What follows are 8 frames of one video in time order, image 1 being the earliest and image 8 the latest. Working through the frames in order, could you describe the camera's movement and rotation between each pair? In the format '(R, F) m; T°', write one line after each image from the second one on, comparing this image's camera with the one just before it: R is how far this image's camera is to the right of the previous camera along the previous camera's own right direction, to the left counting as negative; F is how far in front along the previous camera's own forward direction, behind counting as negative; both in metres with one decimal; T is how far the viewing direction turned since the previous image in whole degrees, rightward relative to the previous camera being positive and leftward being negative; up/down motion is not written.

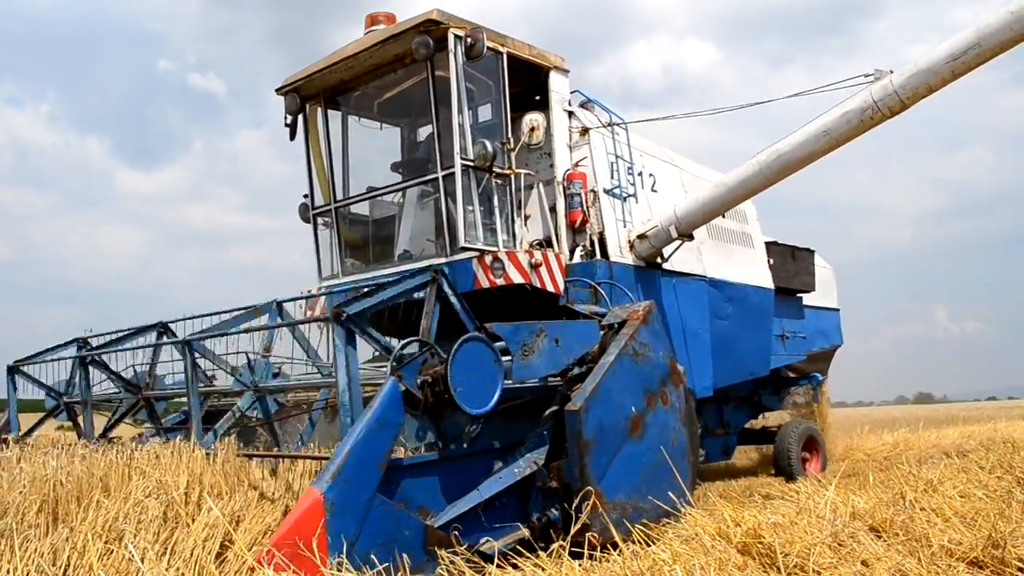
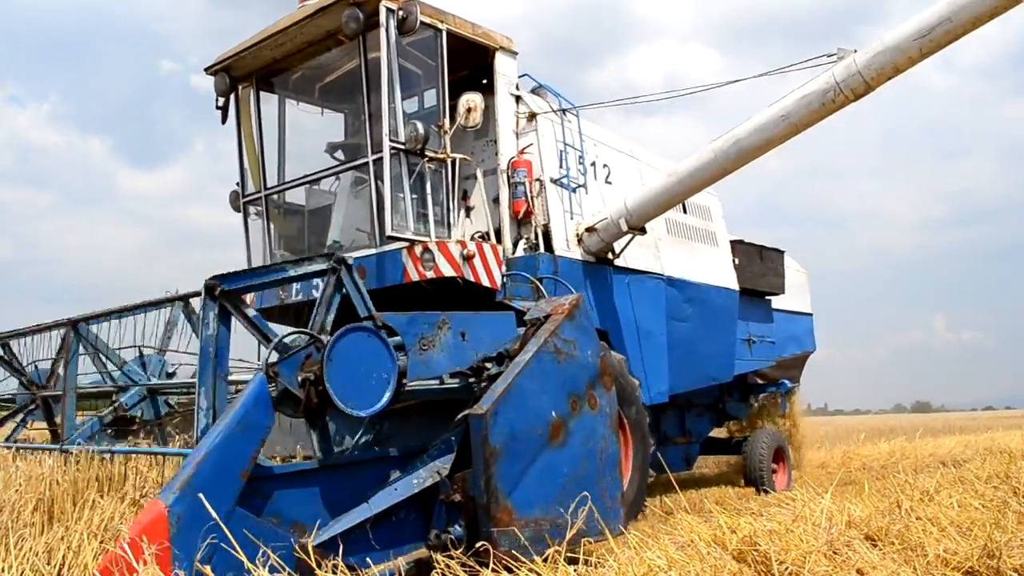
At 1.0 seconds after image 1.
(+0.4, +0.5) m; 0°
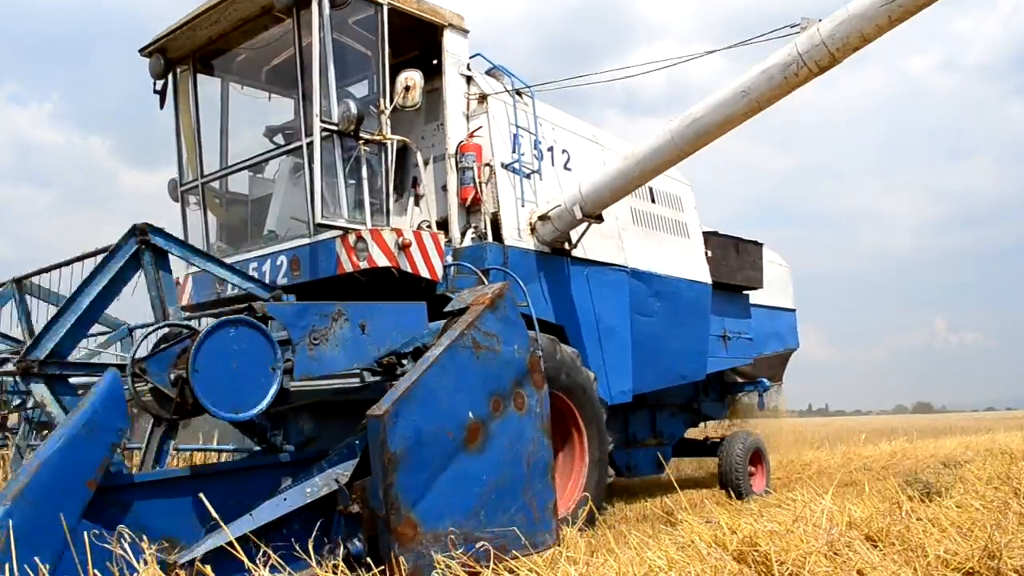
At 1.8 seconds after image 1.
(+0.3, +0.4) m; 0°
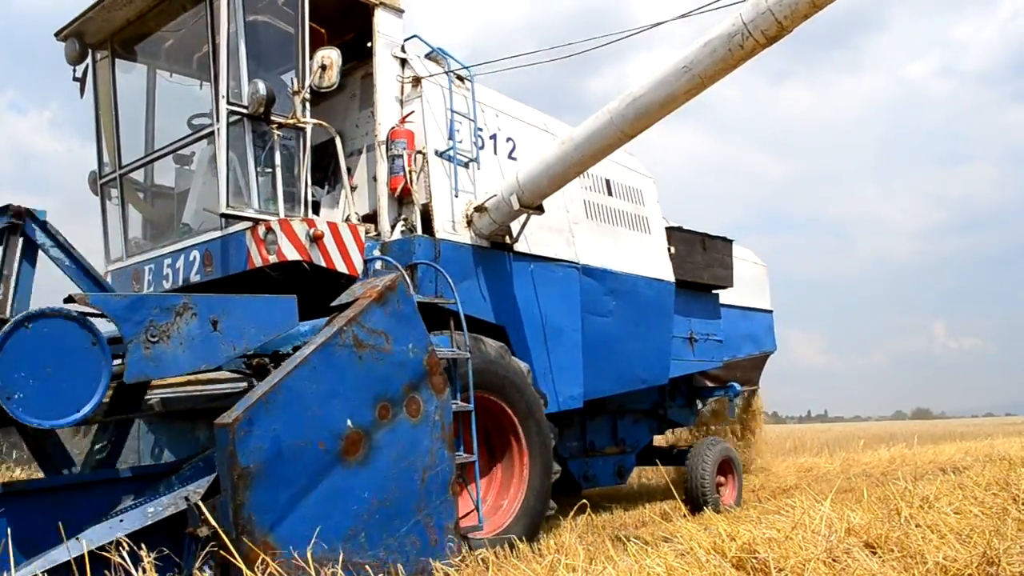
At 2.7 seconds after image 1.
(+0.4, +0.4) m; 0°
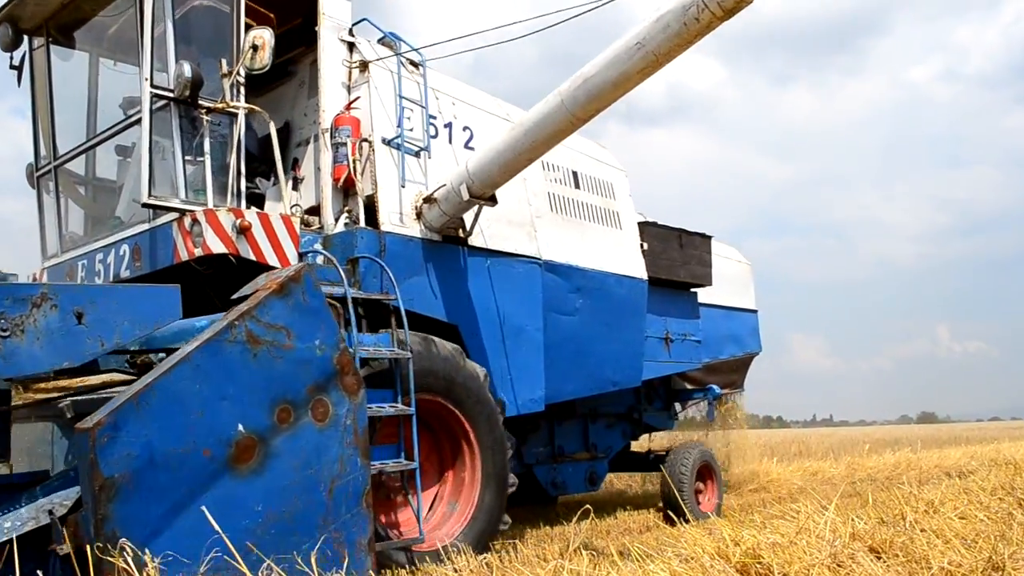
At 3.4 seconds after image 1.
(+0.3, +0.3) m; 0°
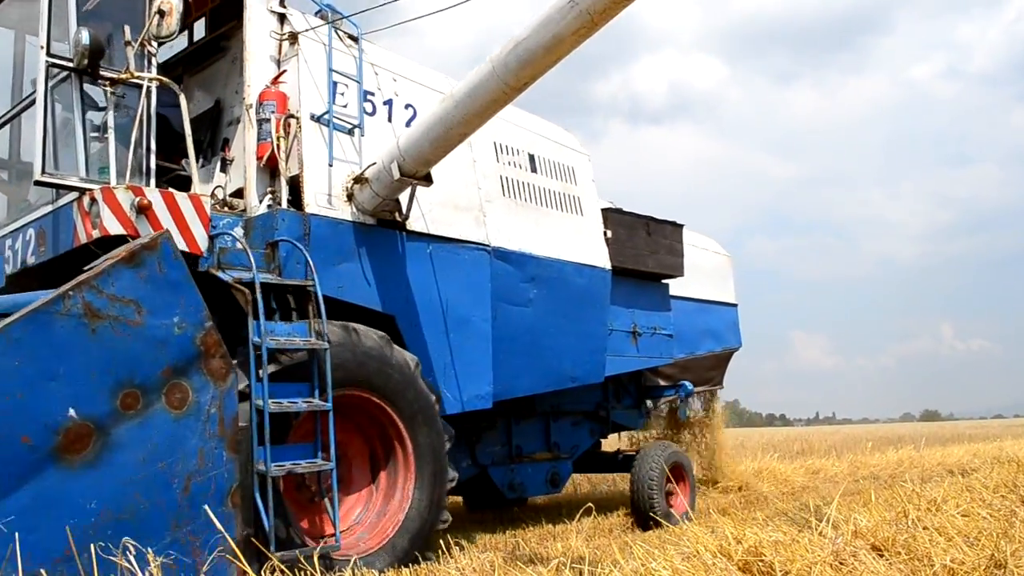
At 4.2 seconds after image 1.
(+0.3, +0.4) m; 0°
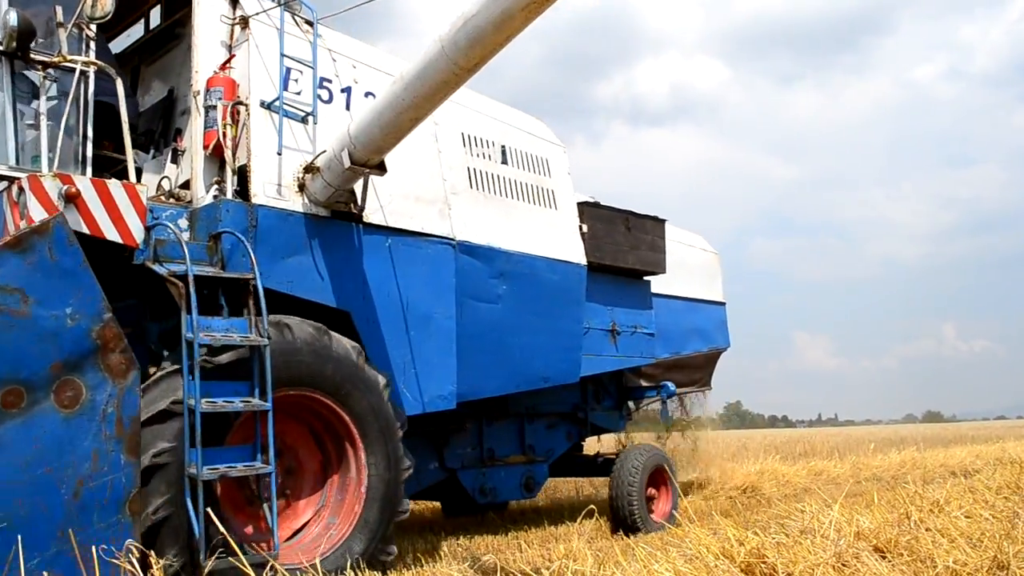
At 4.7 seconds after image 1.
(+0.2, +0.2) m; 0°
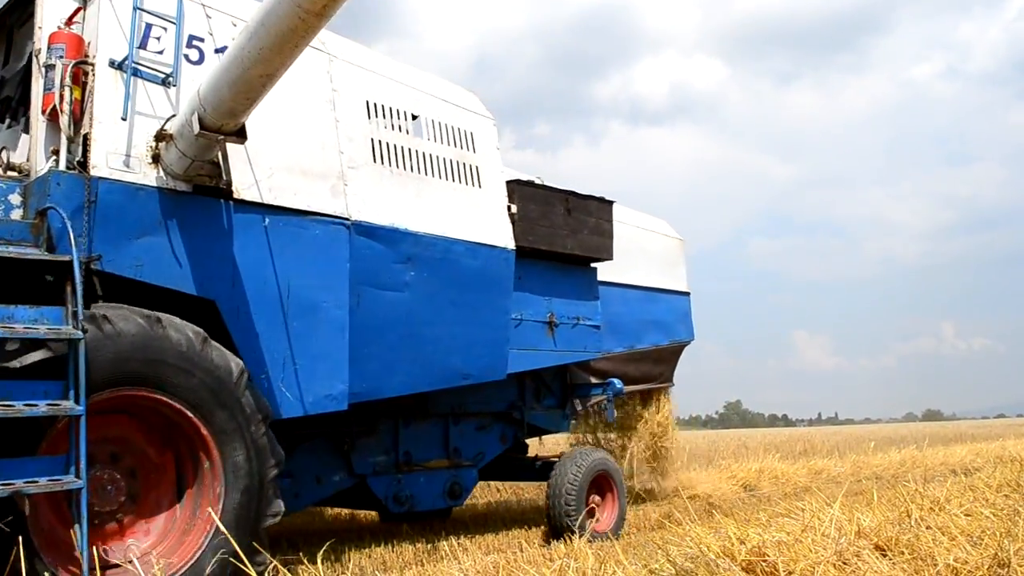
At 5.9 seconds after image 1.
(+0.5, +0.6) m; 0°
